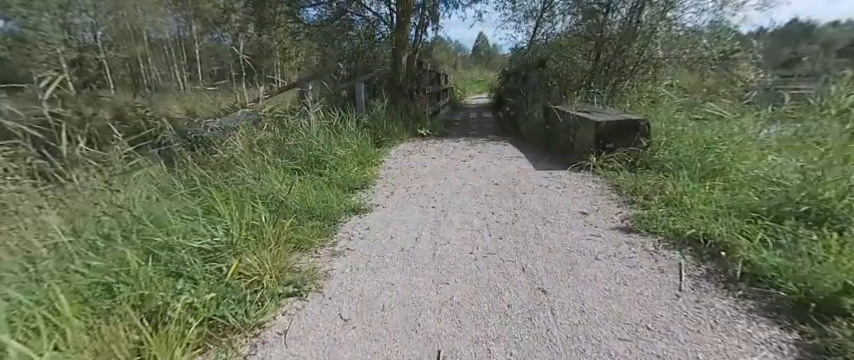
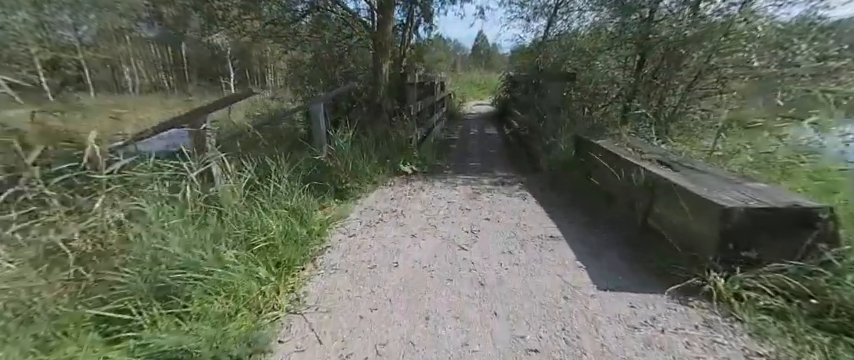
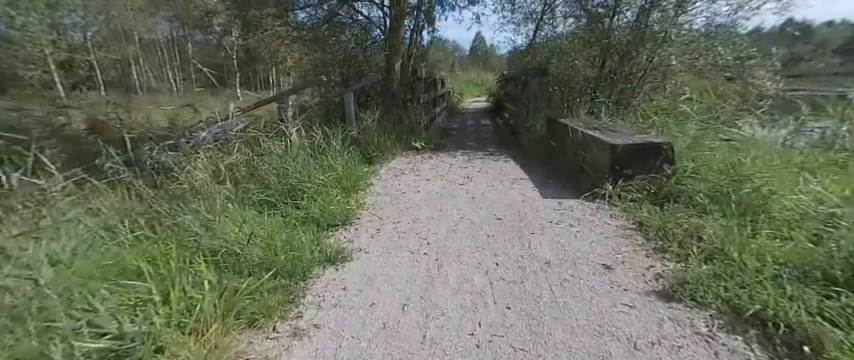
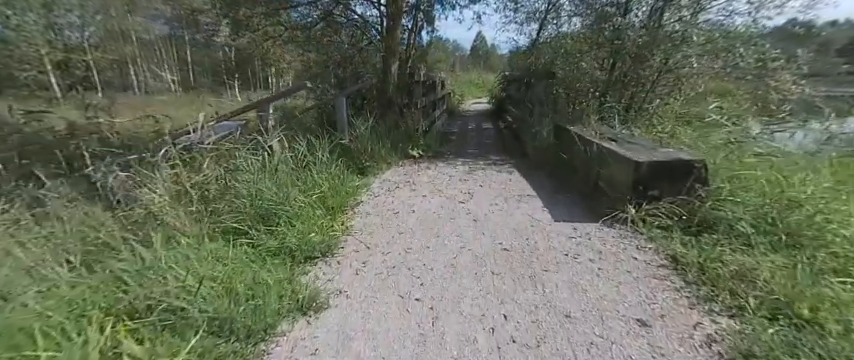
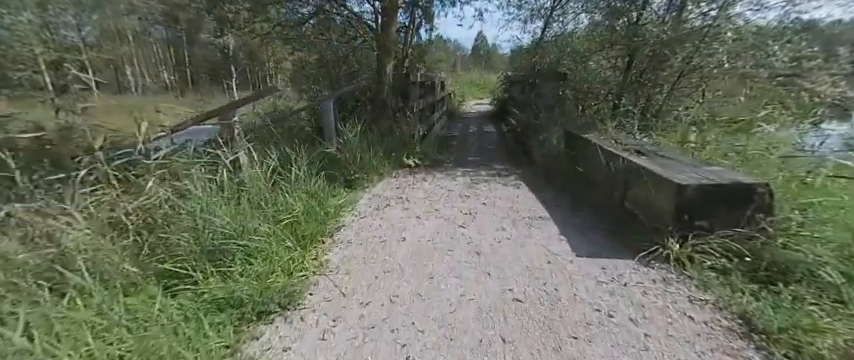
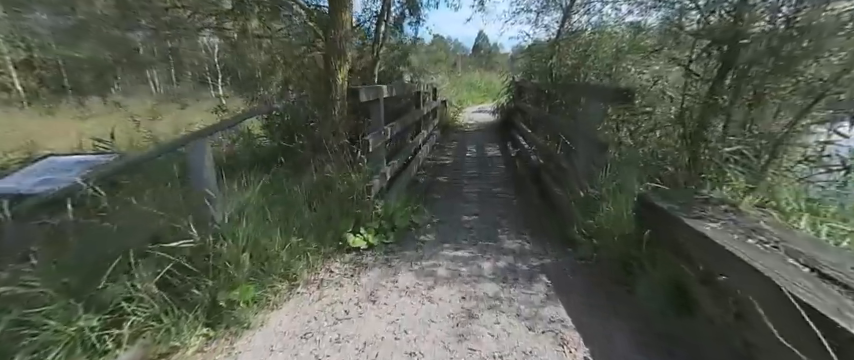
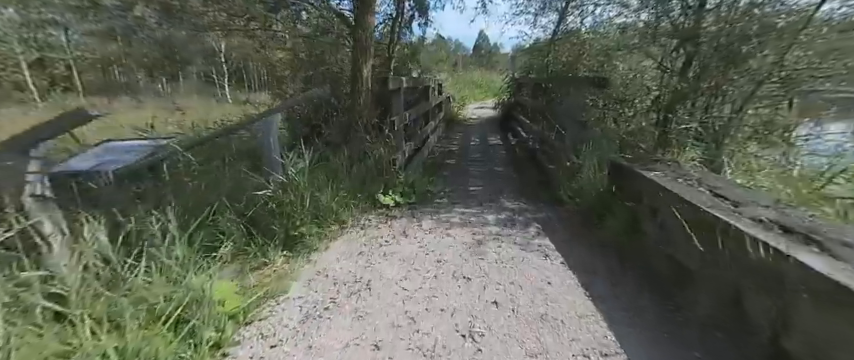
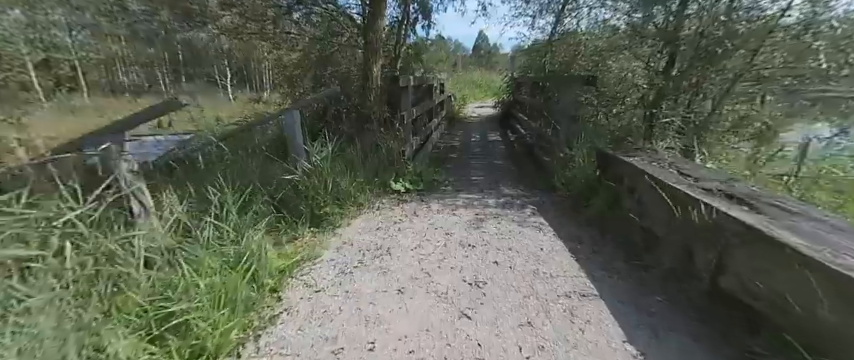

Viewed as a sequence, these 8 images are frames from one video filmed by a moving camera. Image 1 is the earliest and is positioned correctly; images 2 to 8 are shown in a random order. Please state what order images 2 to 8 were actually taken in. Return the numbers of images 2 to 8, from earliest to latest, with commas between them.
3, 4, 5, 2, 8, 7, 6
